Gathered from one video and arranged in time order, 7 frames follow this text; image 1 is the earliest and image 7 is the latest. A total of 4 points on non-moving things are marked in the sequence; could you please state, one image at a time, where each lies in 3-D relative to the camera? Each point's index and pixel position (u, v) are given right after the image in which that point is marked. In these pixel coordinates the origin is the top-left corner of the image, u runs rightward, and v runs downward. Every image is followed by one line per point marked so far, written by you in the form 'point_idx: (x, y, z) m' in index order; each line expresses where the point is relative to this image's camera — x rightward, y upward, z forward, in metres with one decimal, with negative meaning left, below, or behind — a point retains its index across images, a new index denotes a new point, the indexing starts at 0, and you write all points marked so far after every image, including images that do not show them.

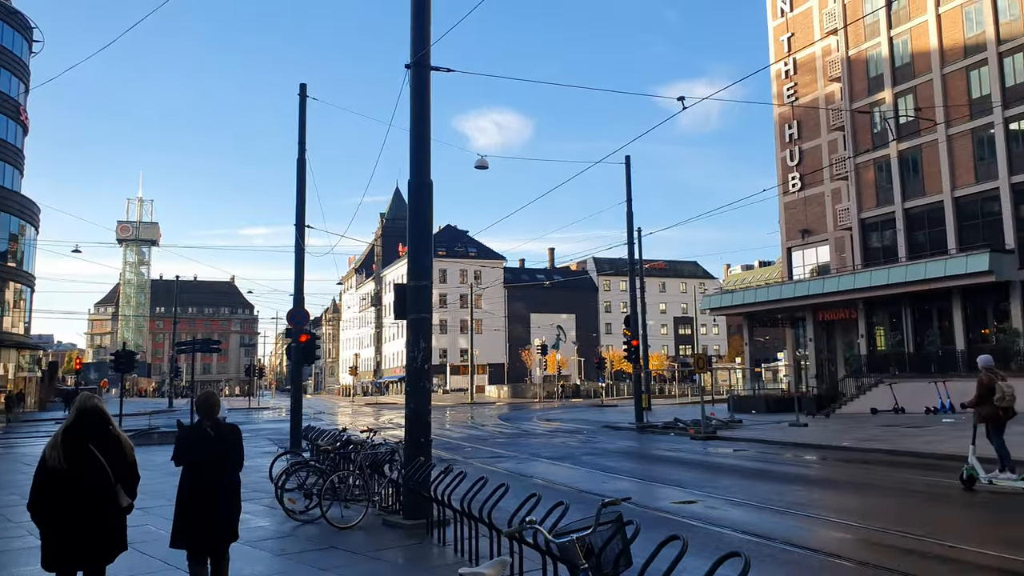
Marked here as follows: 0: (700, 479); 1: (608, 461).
0: (+4.2, -4.2, +17.4) m
1: (+2.4, -4.4, +19.8) m
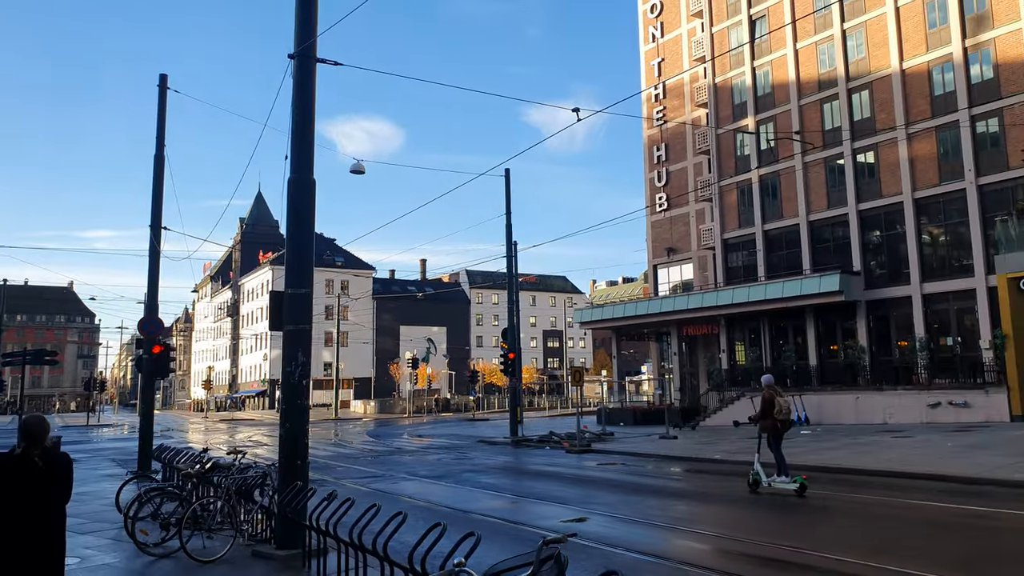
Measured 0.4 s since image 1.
0: (+1.6, -4.5, +17.1) m
1: (-0.6, -4.6, +19.2) m
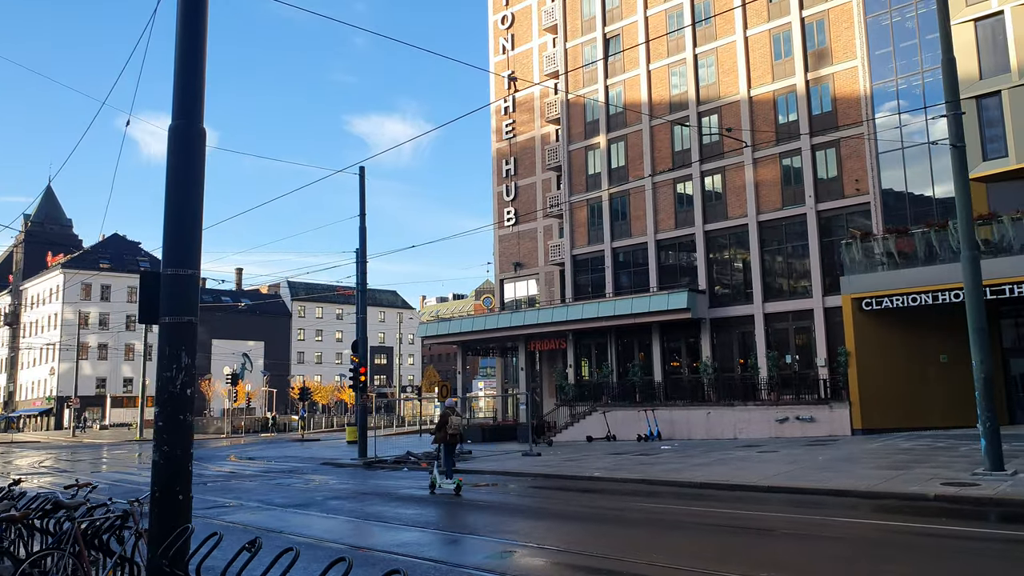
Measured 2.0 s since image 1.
0: (-0.7, -4.5, +15.3) m
1: (-3.3, -4.6, +16.8) m
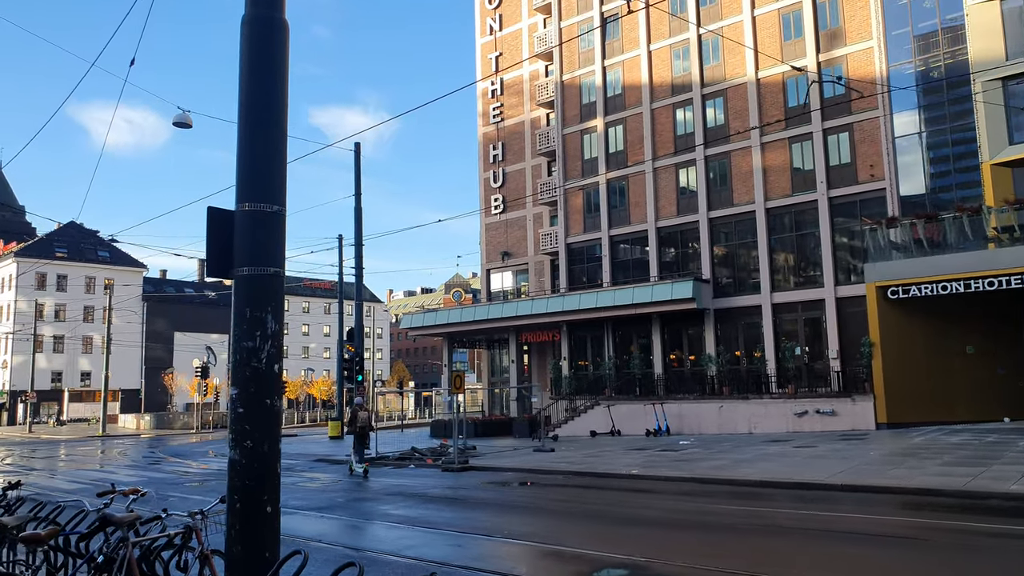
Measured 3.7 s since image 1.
0: (+0.2, -4.1, +13.6) m
1: (-2.5, -4.2, +15.0) m
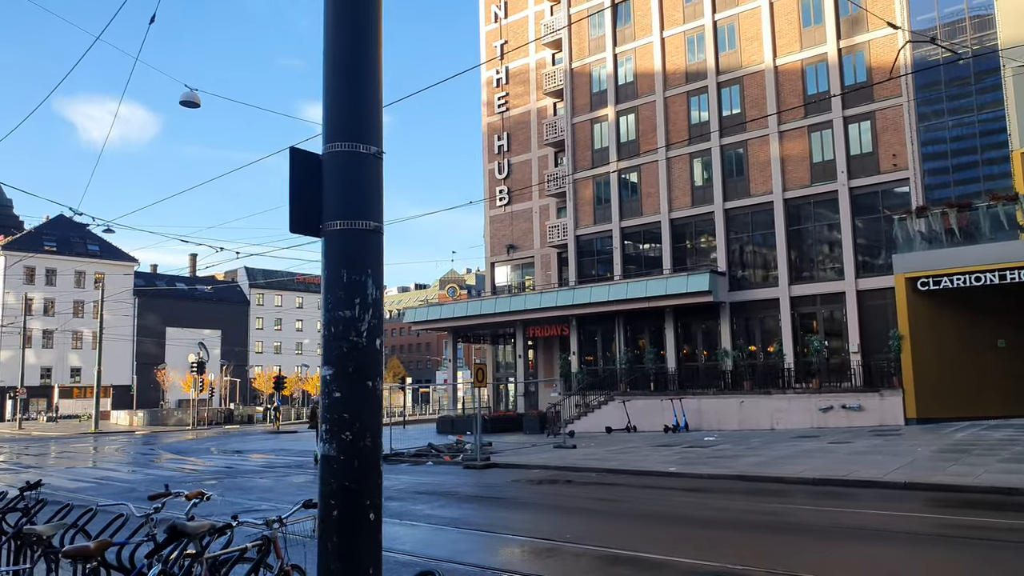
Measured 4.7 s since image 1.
0: (+0.9, -3.8, +12.7) m
1: (-1.8, -3.9, +14.0) m
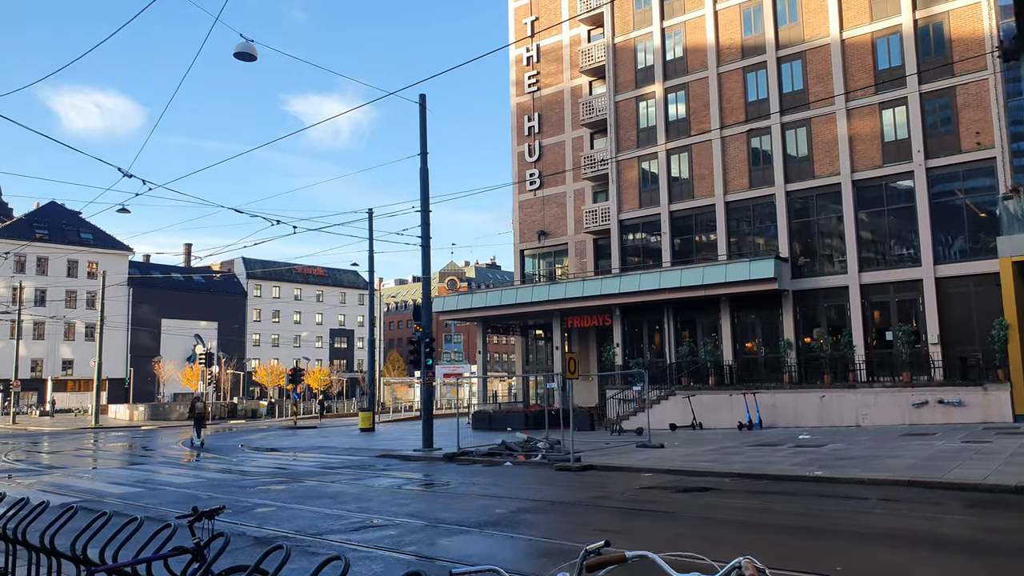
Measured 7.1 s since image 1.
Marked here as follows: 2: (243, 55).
0: (+3.3, -3.4, +10.5) m
1: (+0.6, -3.5, +11.8) m
2: (-6.2, +5.4, +17.9) m
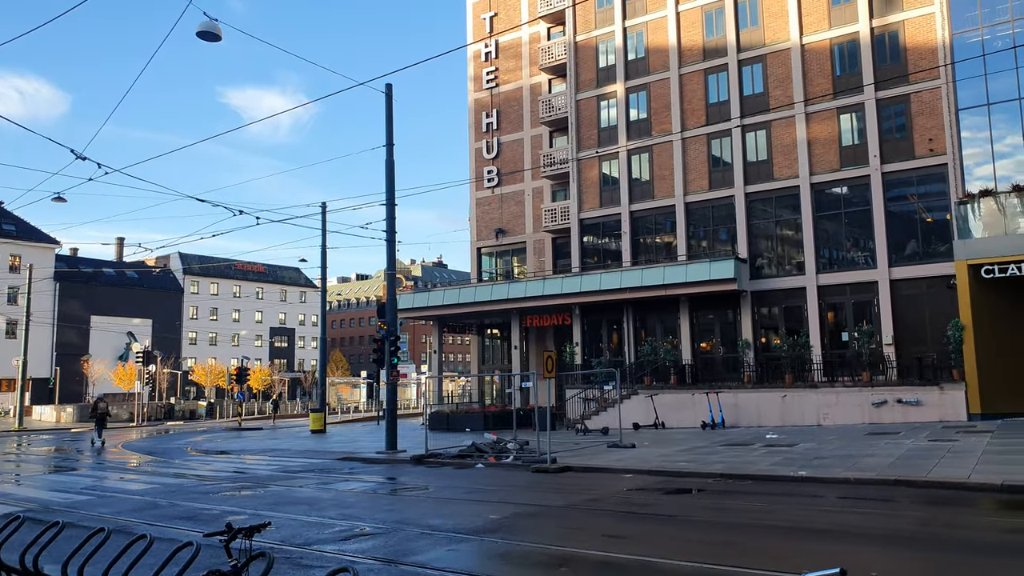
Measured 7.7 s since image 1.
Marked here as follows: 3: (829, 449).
0: (+3.3, -3.4, +10.3) m
1: (+0.5, -3.4, +11.3) m
2: (-6.6, +5.5, +17.0) m
3: (+7.5, -3.8, +18.7) m
